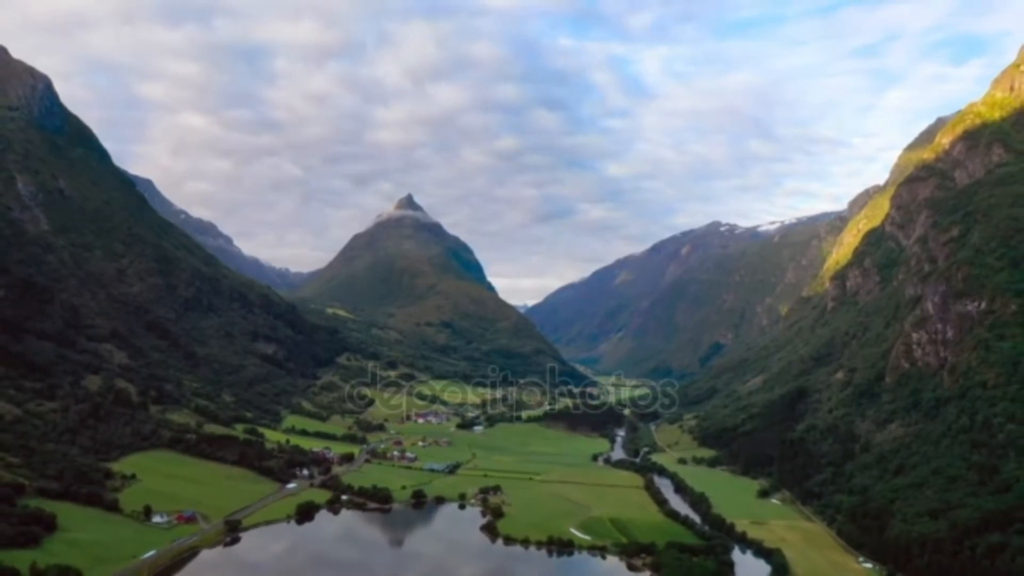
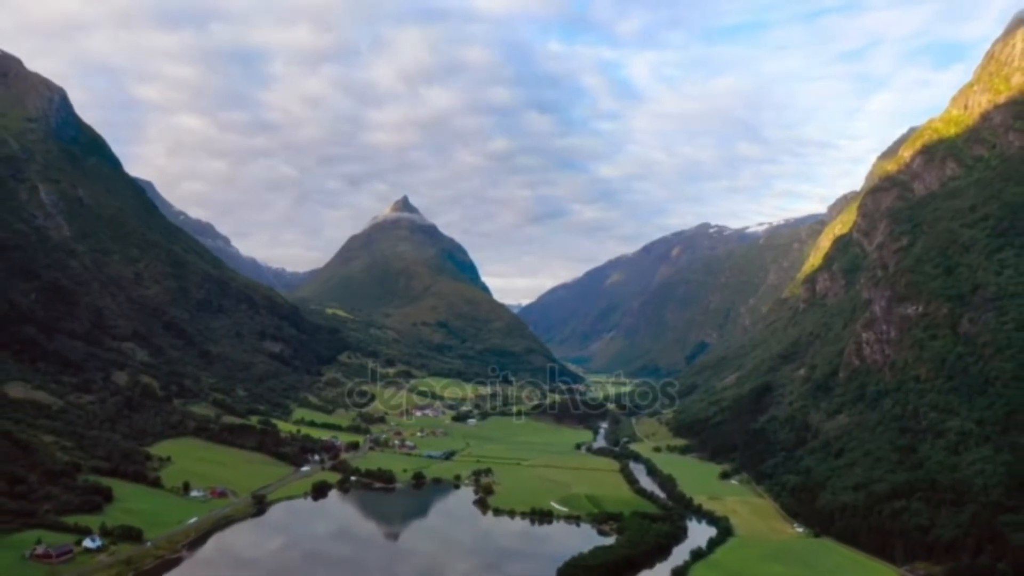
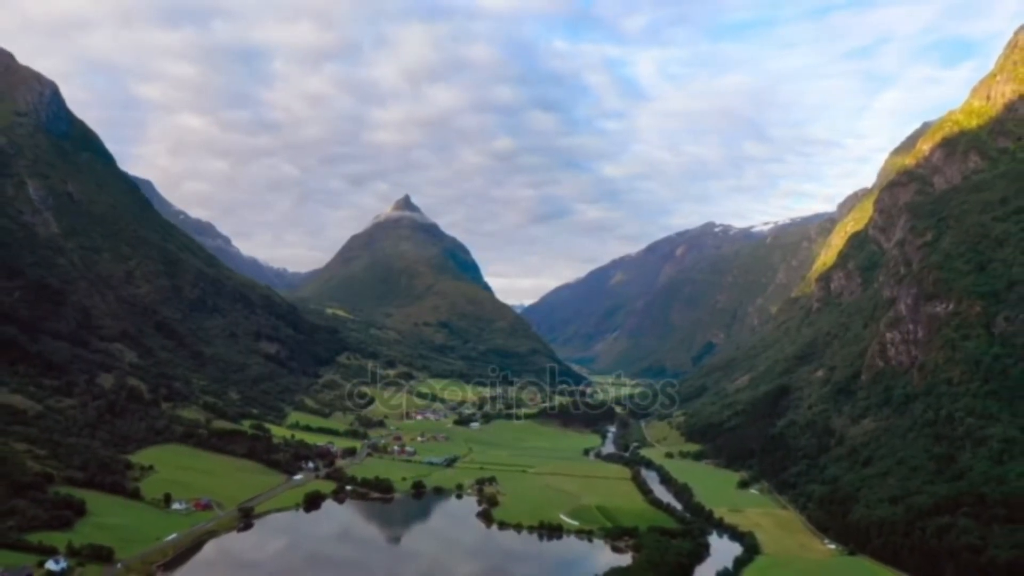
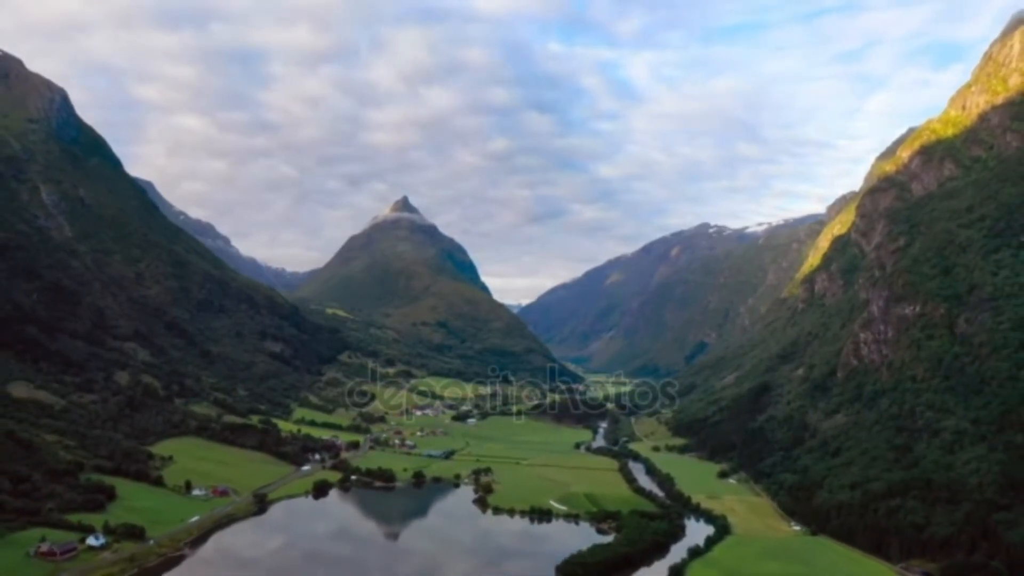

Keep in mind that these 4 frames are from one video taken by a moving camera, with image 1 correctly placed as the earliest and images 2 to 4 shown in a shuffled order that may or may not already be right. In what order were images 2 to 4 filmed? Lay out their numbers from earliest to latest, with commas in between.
3, 2, 4
